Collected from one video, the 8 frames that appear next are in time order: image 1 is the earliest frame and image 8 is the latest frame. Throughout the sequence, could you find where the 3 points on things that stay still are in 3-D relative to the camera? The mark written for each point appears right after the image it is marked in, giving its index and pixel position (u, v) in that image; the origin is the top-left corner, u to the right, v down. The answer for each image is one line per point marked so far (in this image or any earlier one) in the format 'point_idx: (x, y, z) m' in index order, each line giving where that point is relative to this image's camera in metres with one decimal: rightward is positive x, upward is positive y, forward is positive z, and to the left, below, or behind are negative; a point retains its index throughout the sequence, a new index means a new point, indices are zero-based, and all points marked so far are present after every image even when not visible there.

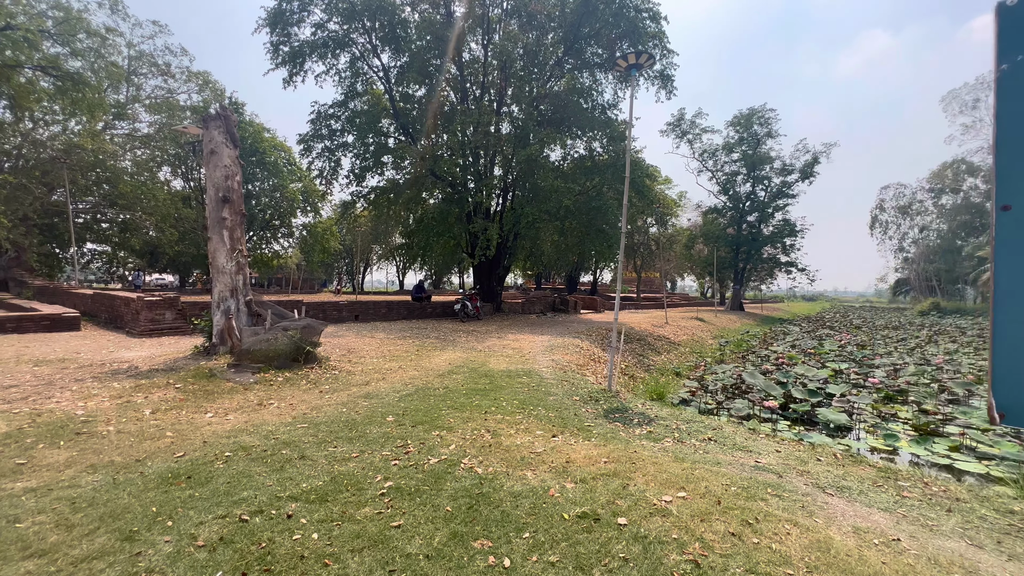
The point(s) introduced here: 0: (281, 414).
0: (-2.4, -1.3, +4.7) m
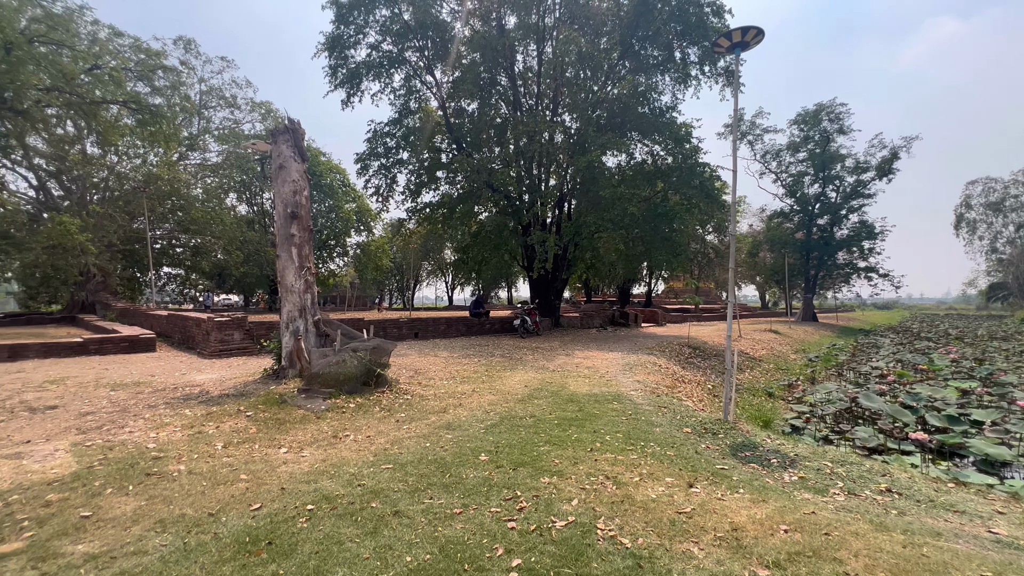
0: (-1.4, -1.5, +4.2) m
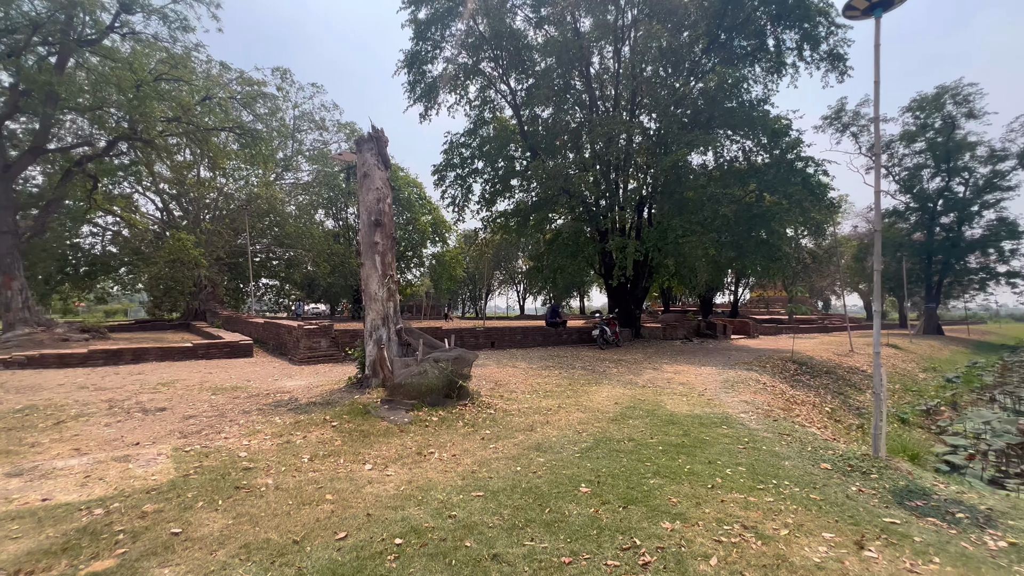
0: (-0.6, -1.6, +3.9) m
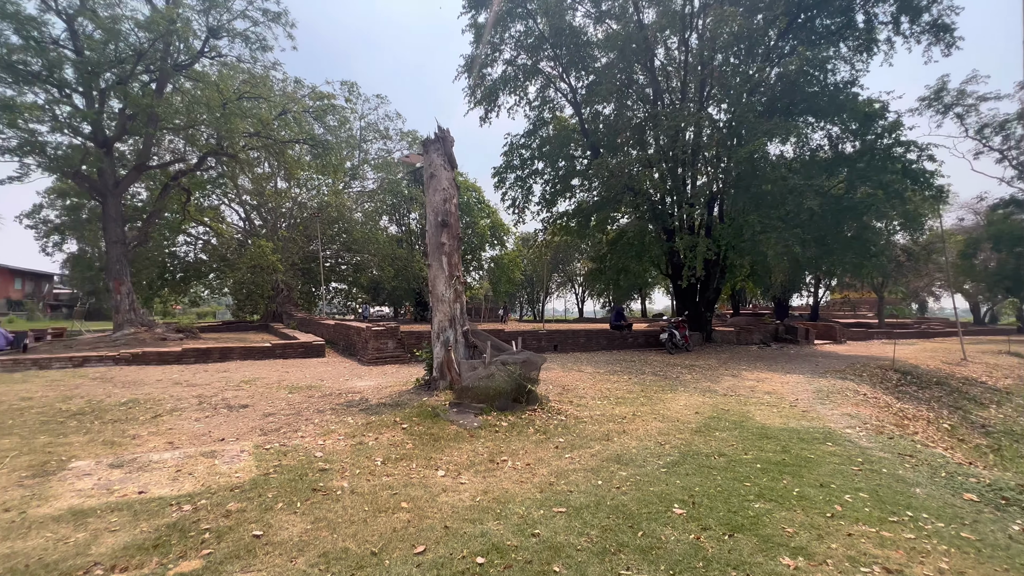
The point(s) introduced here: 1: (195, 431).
0: (+0.1, -1.6, +3.6) m
1: (-3.5, -1.6, +5.0) m
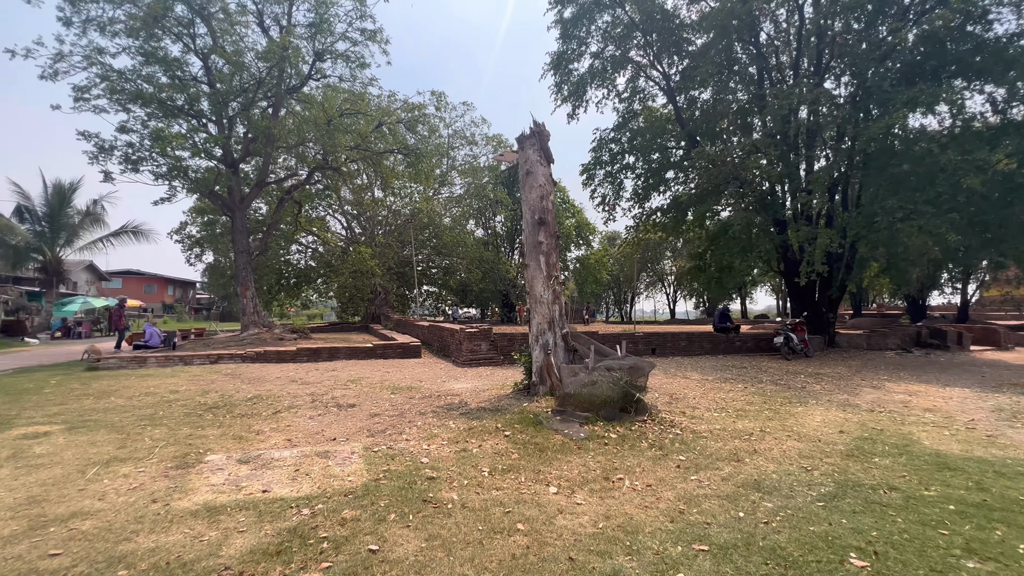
0: (+1.0, -1.6, +3.2) m
1: (-2.3, -1.6, +5.2) m
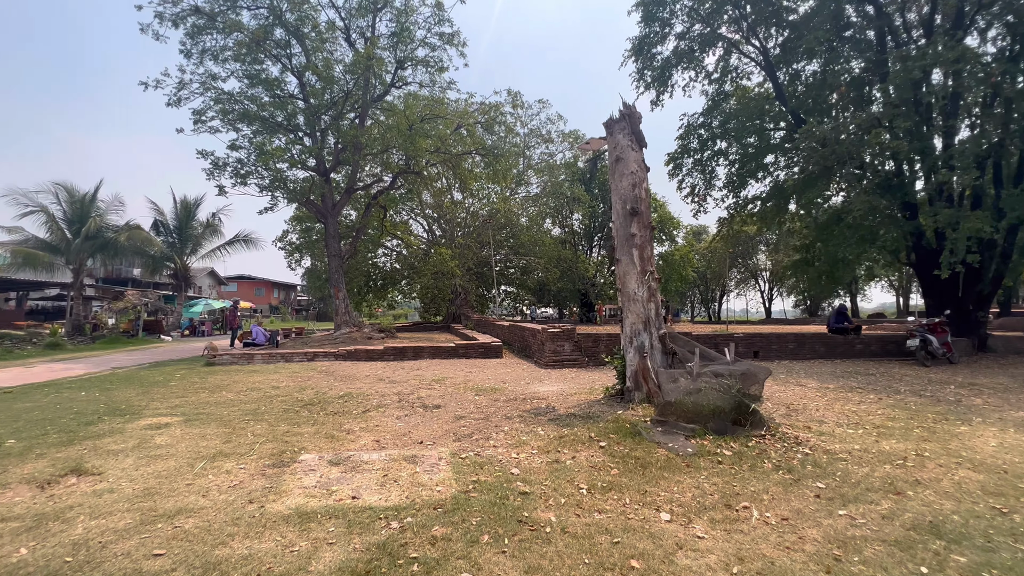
0: (+1.6, -1.5, +2.6) m
1: (-1.3, -1.6, +5.2) m
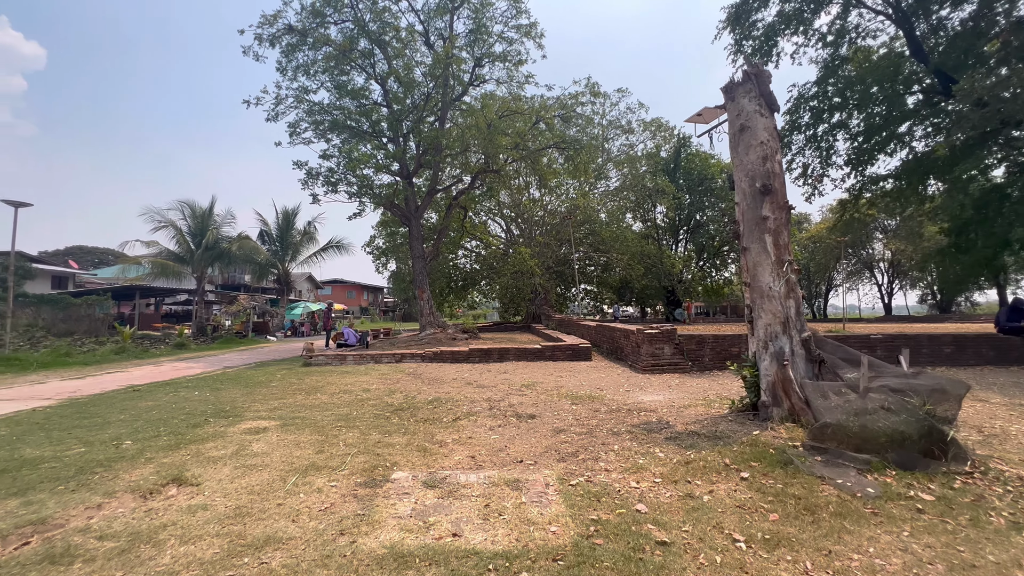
0: (+2.3, -1.4, +1.7) m
1: (-0.2, -1.6, +4.7) m
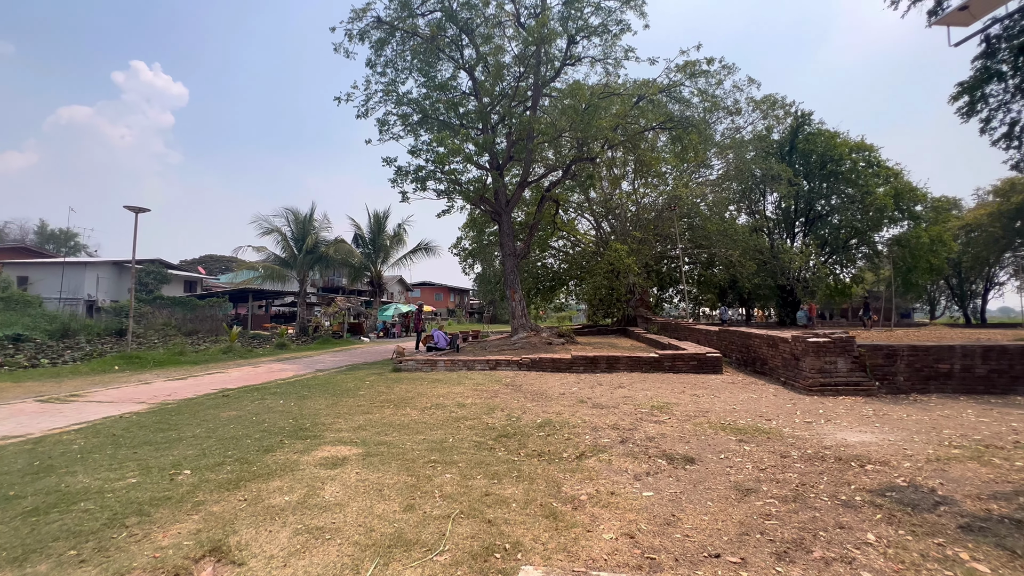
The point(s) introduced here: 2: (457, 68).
0: (+2.9, -1.3, -0.3) m
1: (+1.0, -1.5, +3.1) m
2: (-1.9, +7.5, +15.5) m
